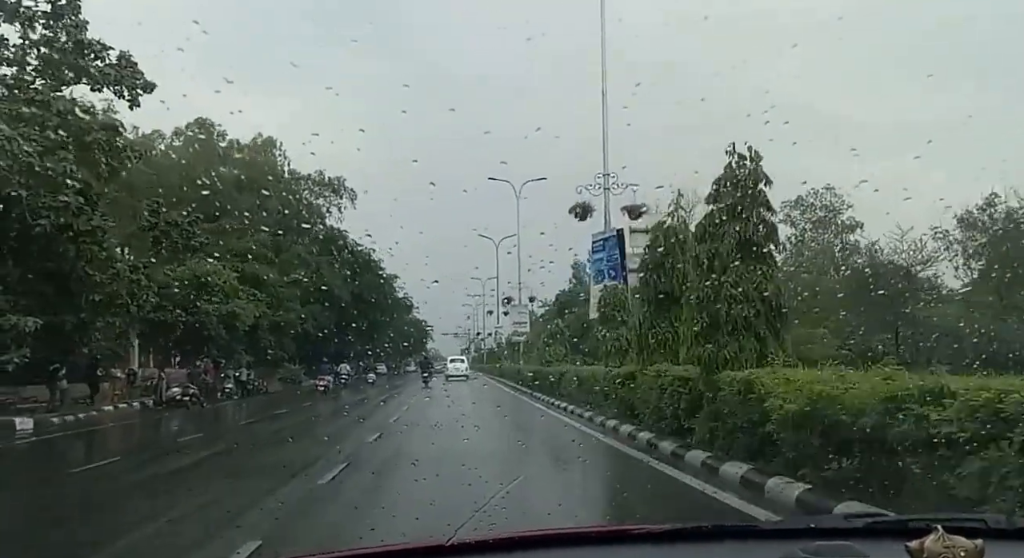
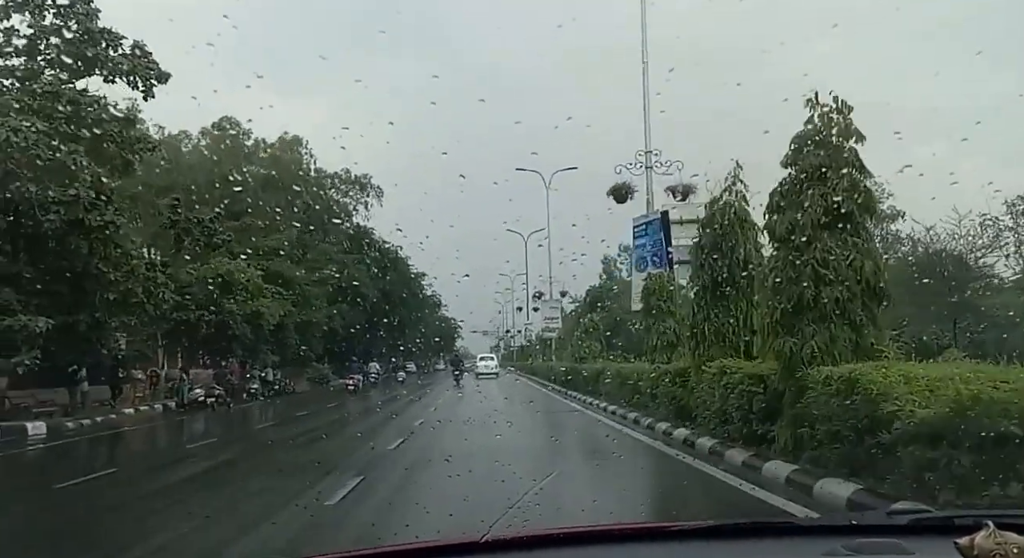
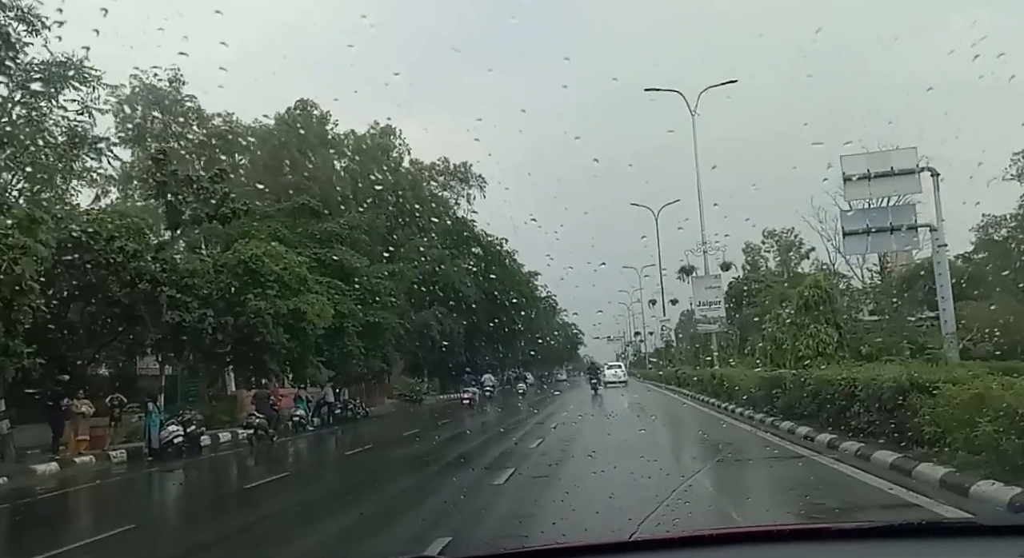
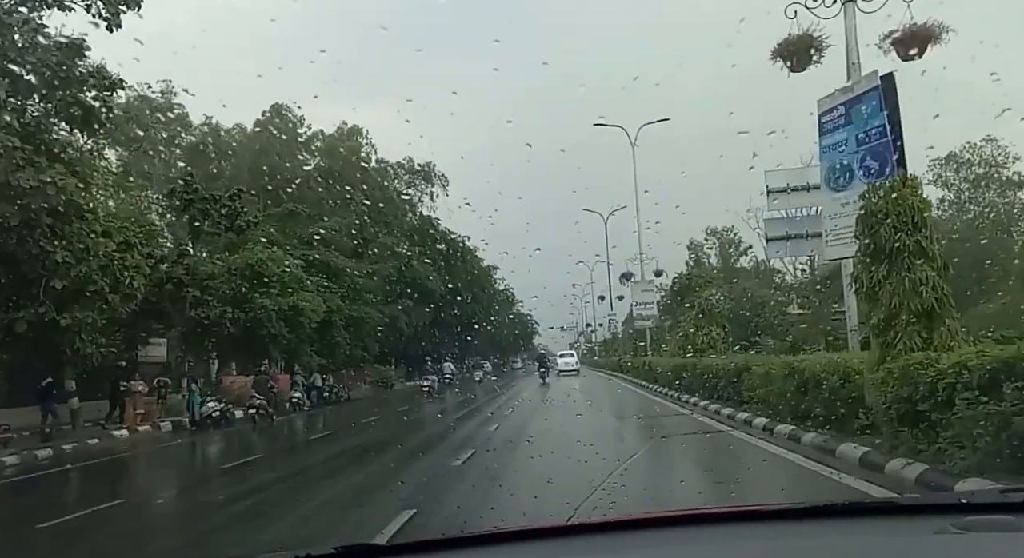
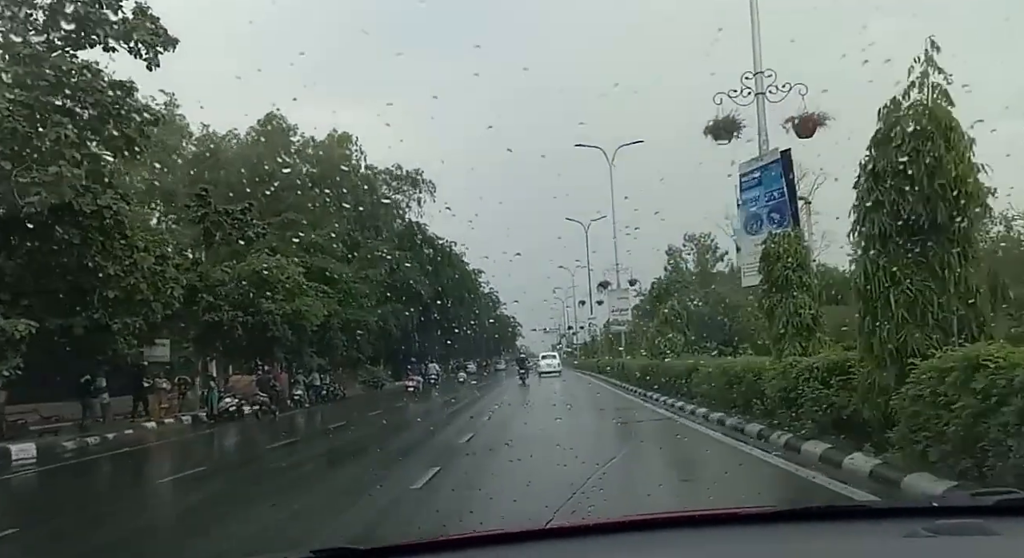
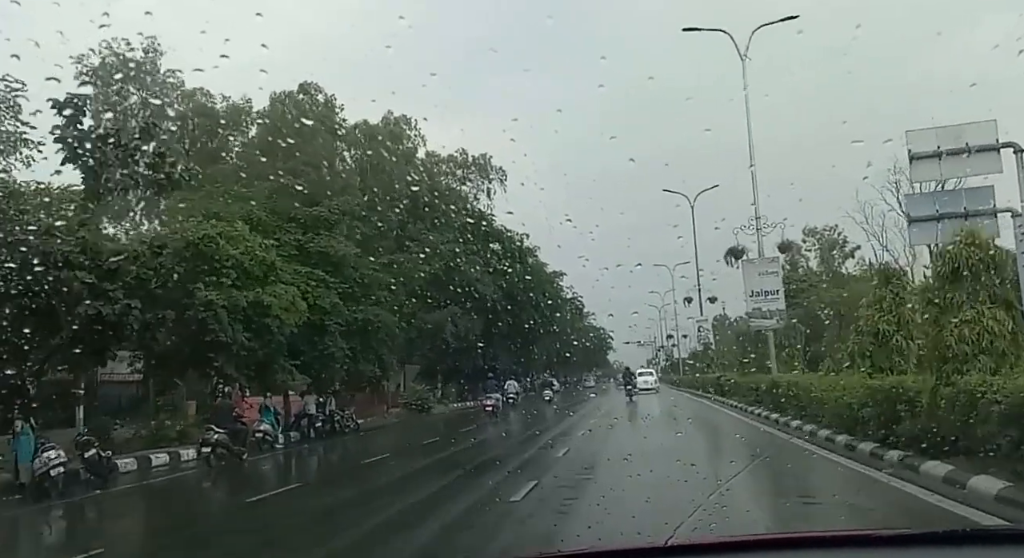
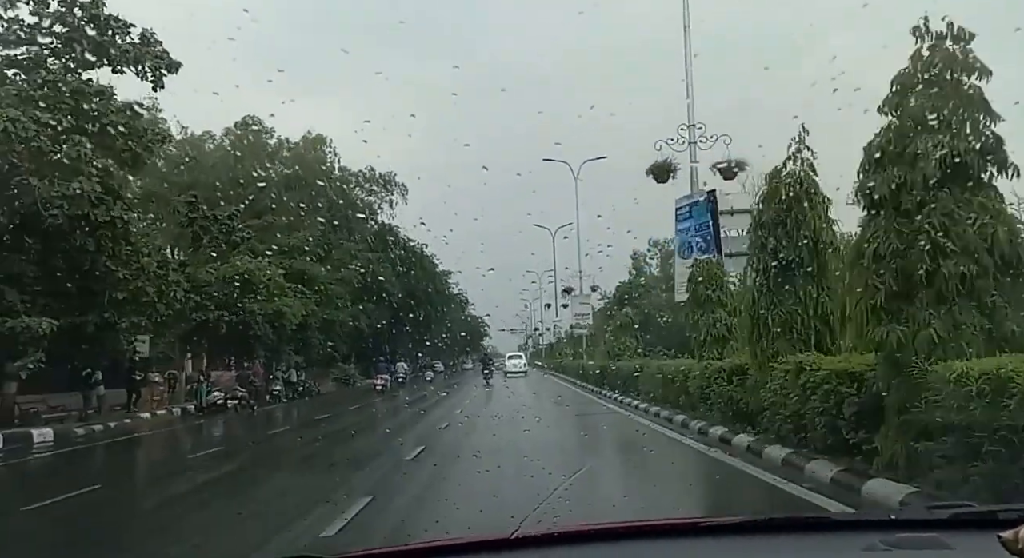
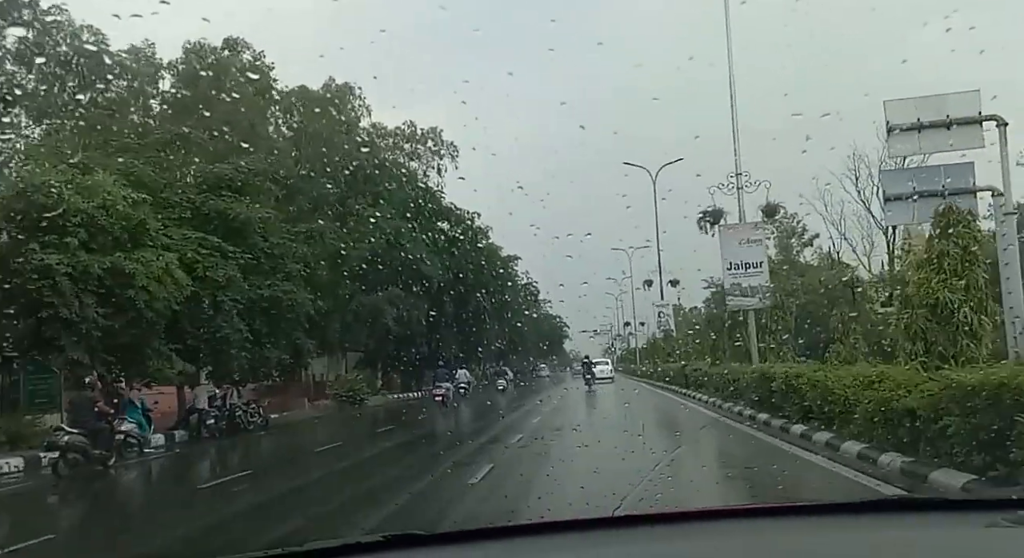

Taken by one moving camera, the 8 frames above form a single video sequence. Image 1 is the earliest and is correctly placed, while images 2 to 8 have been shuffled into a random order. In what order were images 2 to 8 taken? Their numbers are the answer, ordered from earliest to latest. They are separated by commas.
2, 7, 5, 4, 3, 6, 8
